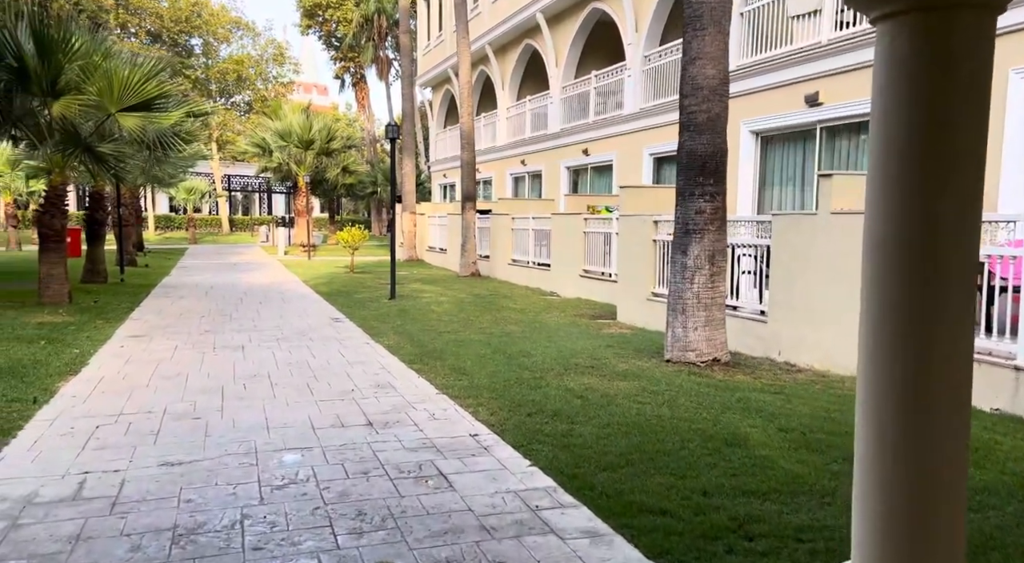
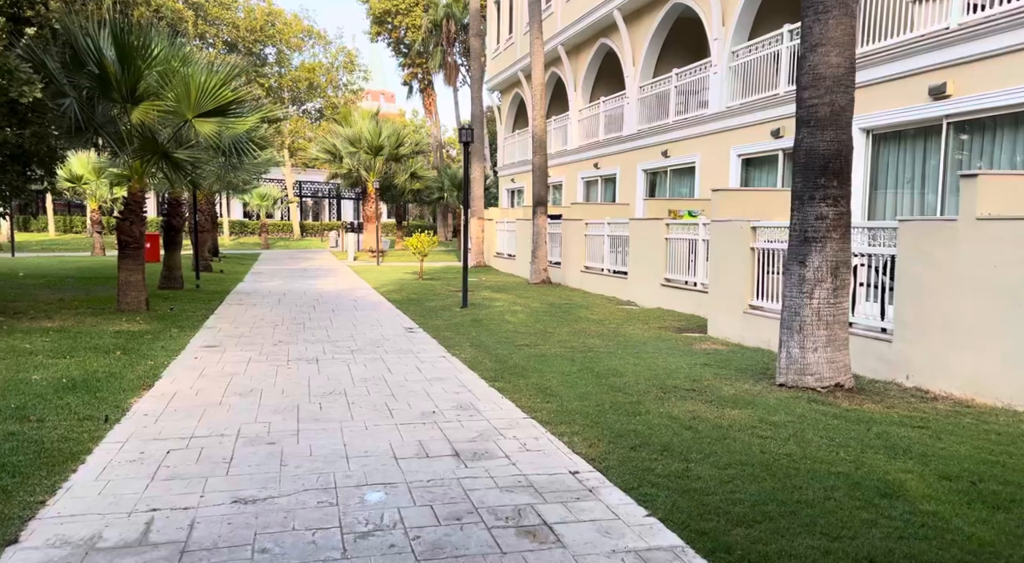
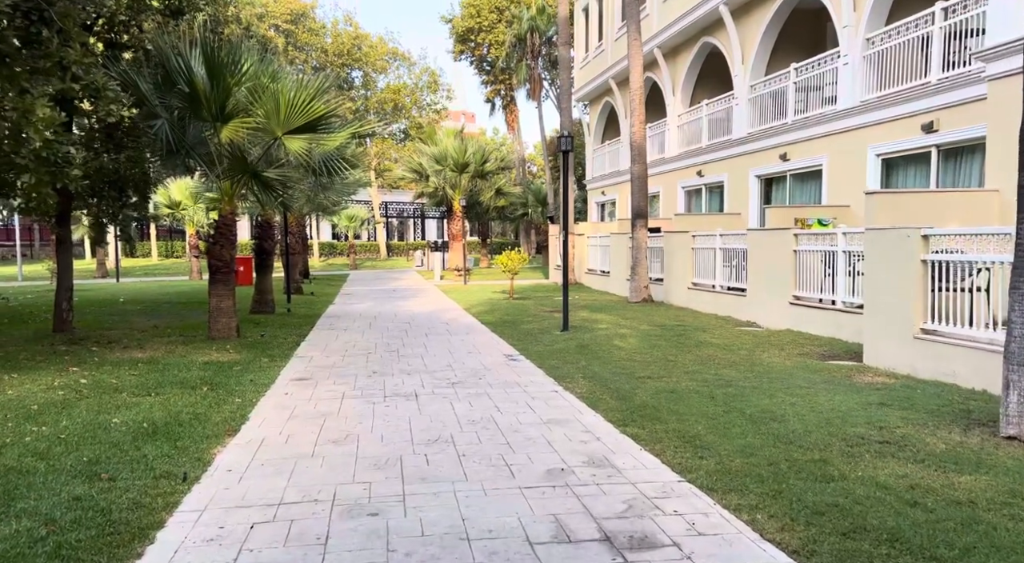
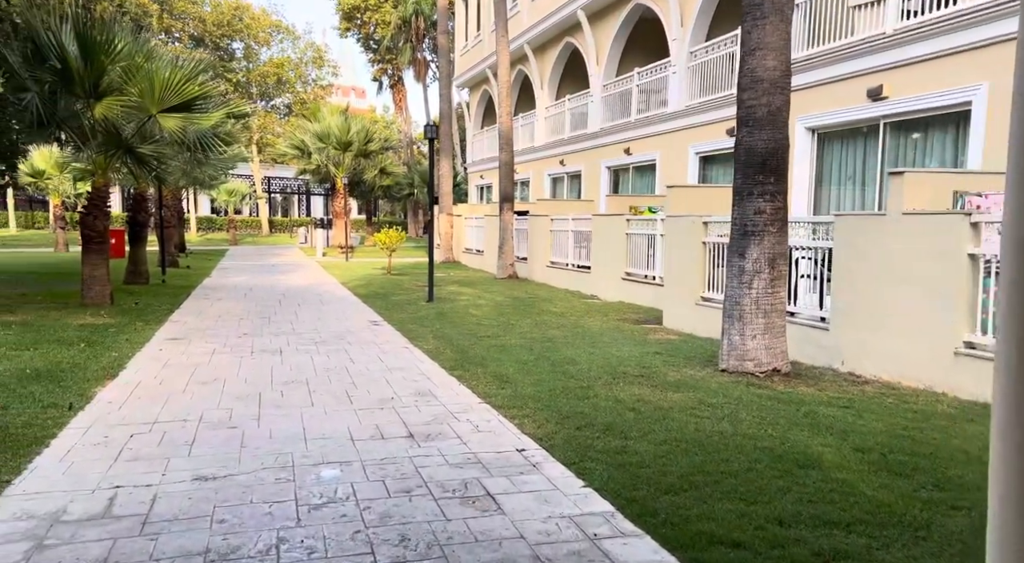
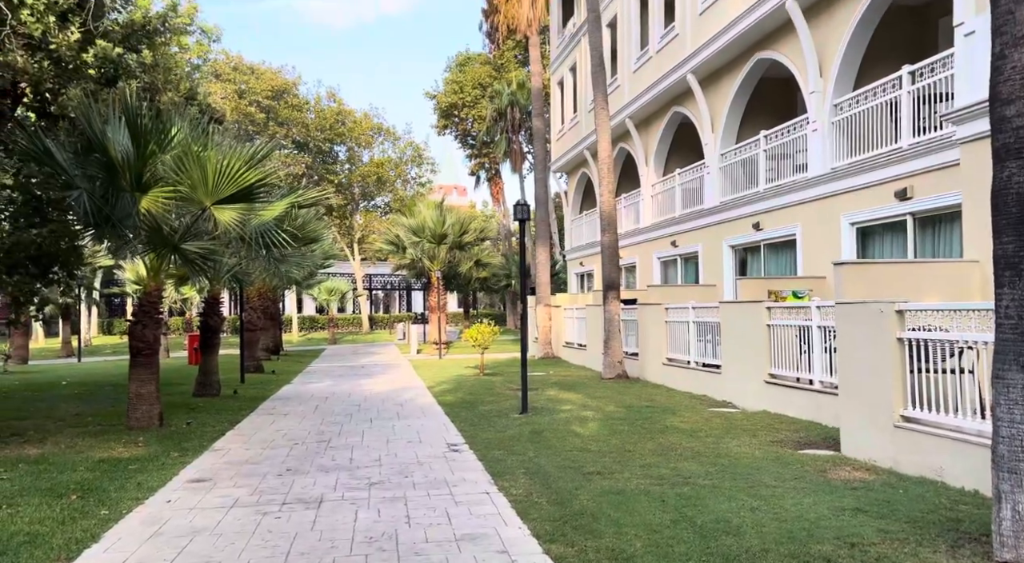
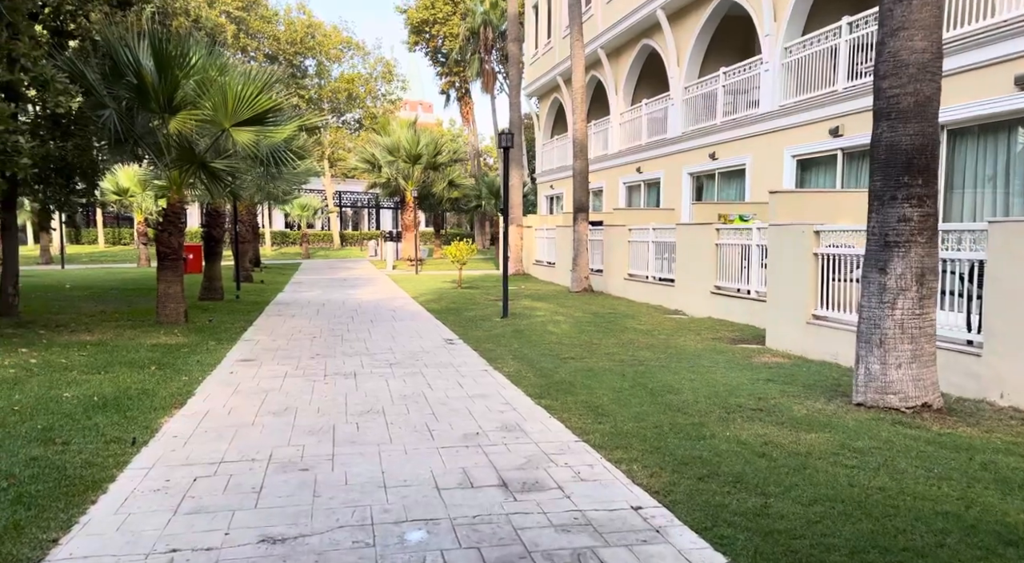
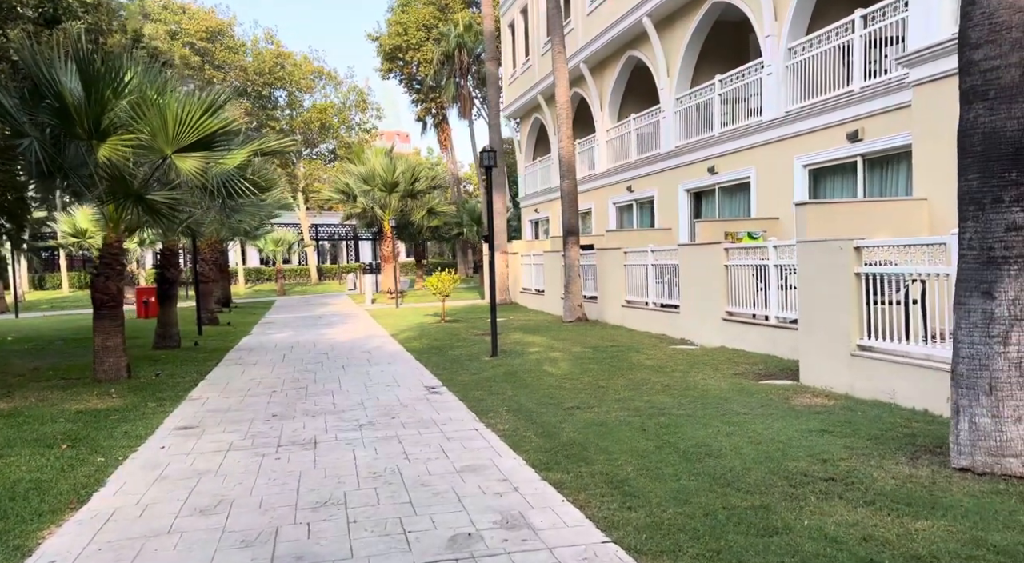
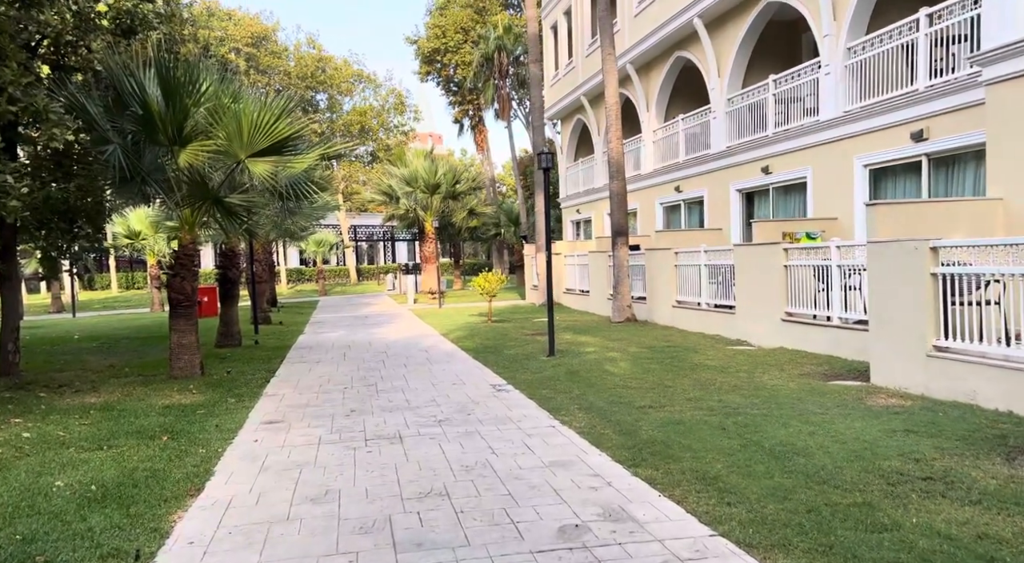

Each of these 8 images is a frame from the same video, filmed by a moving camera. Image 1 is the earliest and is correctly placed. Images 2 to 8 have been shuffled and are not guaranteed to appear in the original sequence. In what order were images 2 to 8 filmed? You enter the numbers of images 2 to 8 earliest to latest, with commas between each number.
4, 2, 6, 3, 8, 7, 5
